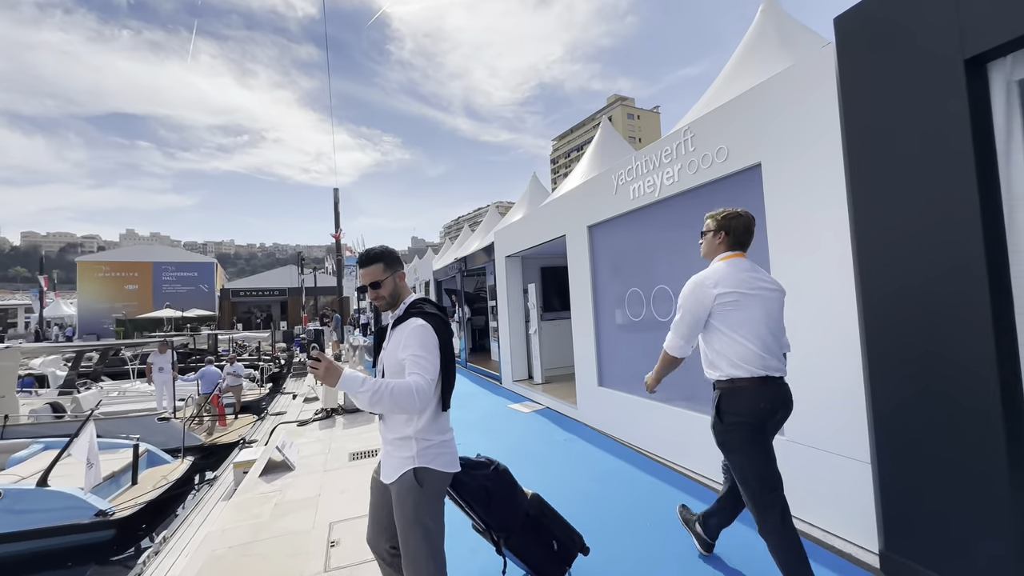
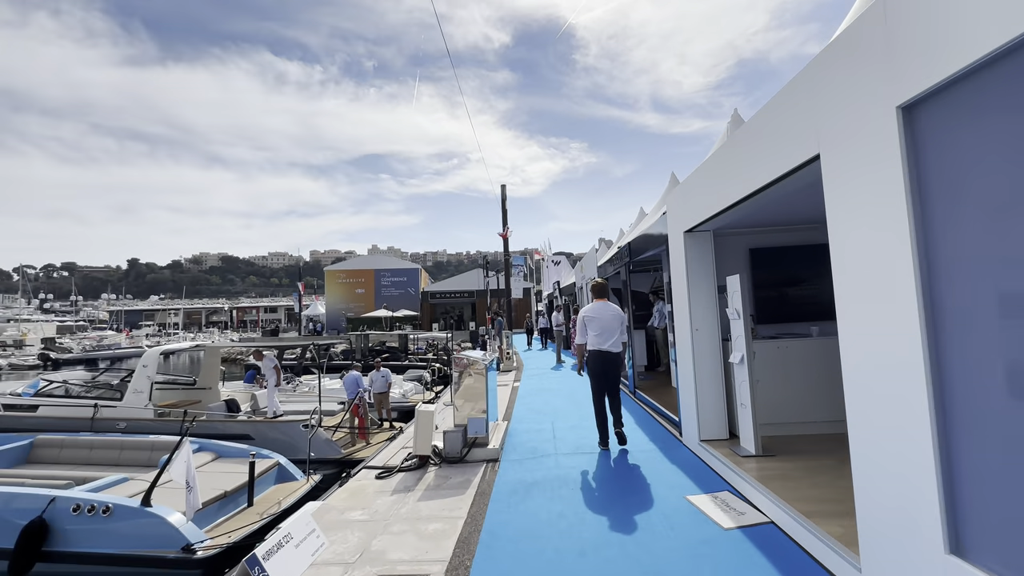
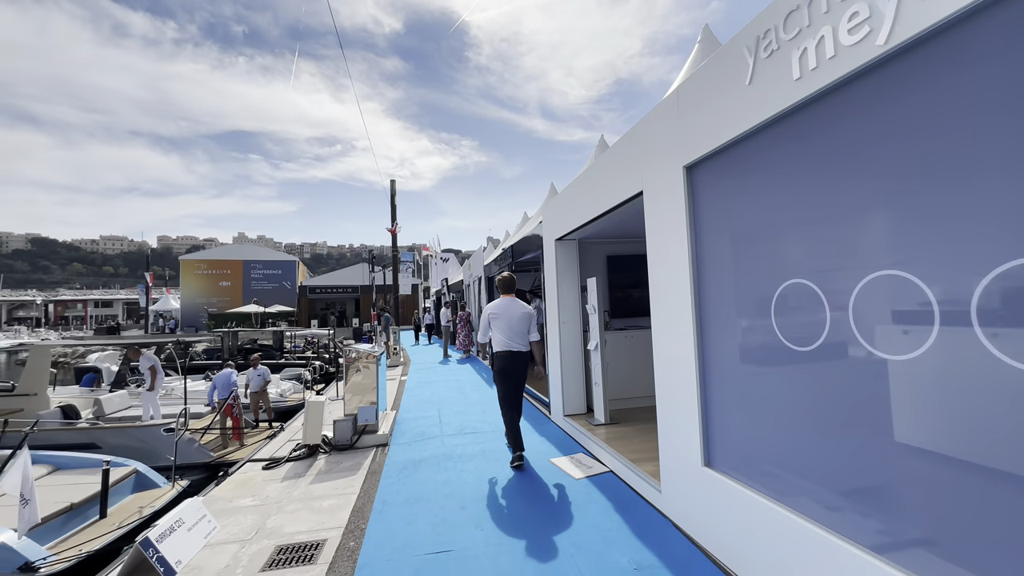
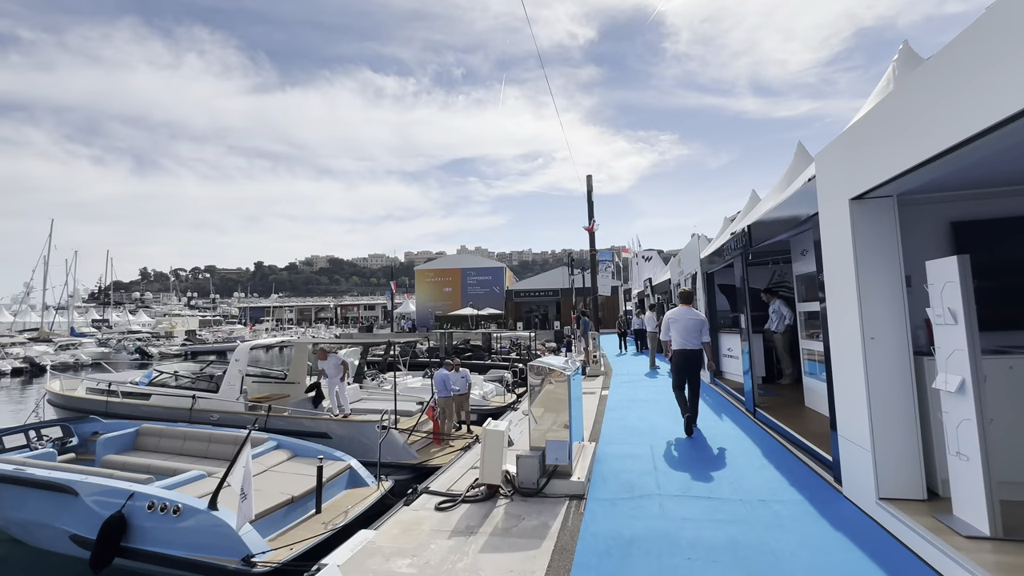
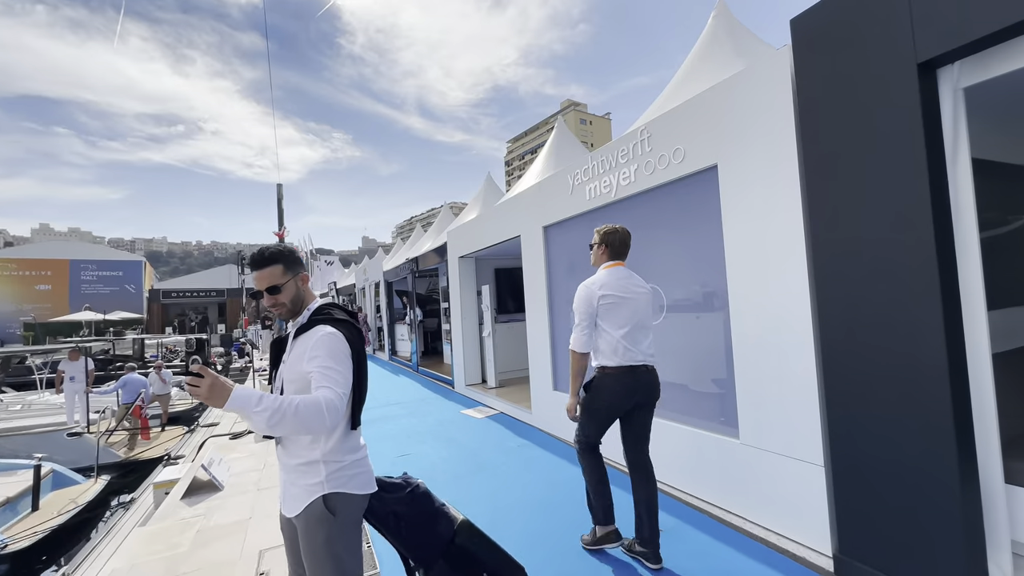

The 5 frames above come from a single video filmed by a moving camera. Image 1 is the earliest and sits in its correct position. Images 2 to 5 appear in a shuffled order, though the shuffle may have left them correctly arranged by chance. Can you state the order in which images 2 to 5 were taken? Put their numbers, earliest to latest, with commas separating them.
5, 3, 2, 4
